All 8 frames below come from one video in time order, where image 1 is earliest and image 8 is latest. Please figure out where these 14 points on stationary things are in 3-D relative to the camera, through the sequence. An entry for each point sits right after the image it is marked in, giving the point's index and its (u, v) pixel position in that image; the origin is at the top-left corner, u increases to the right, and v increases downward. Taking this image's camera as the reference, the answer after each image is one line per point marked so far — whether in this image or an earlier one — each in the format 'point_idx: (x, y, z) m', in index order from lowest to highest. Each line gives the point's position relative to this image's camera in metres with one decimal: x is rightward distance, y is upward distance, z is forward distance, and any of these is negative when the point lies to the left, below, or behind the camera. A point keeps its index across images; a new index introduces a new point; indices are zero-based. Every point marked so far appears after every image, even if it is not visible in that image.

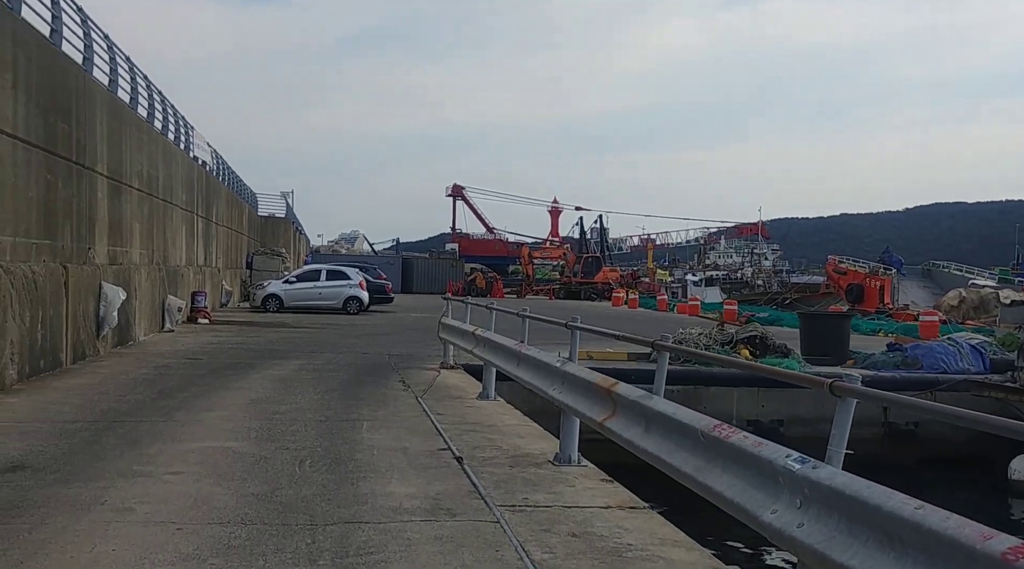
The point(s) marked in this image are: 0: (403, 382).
0: (-1.5, -1.3, +12.7) m
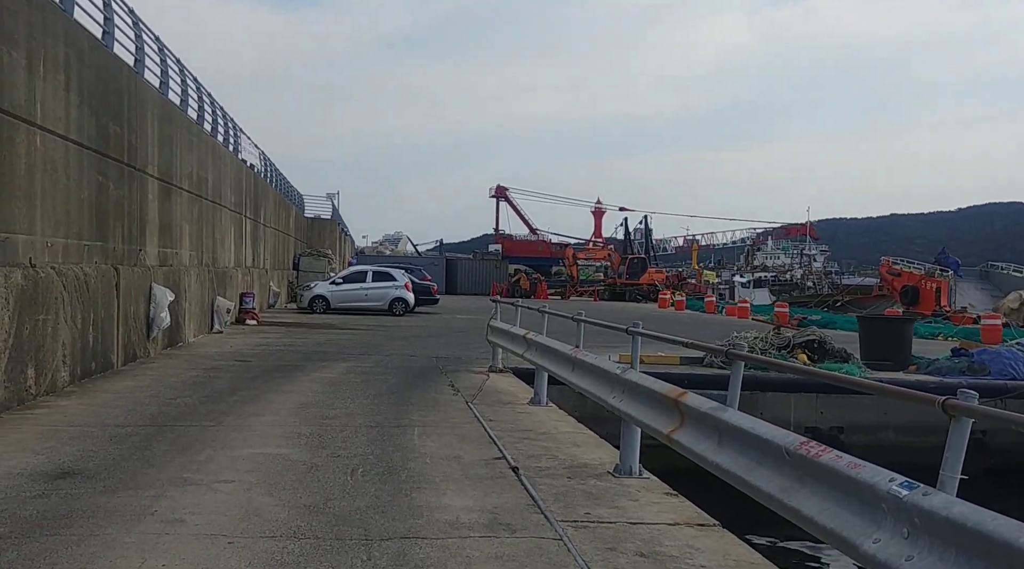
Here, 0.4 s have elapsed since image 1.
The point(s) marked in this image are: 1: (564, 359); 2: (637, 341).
0: (-0.8, -1.3, +12.5) m
1: (+0.6, -0.8, +9.8) m
2: (+1.0, -0.4, +7.2) m
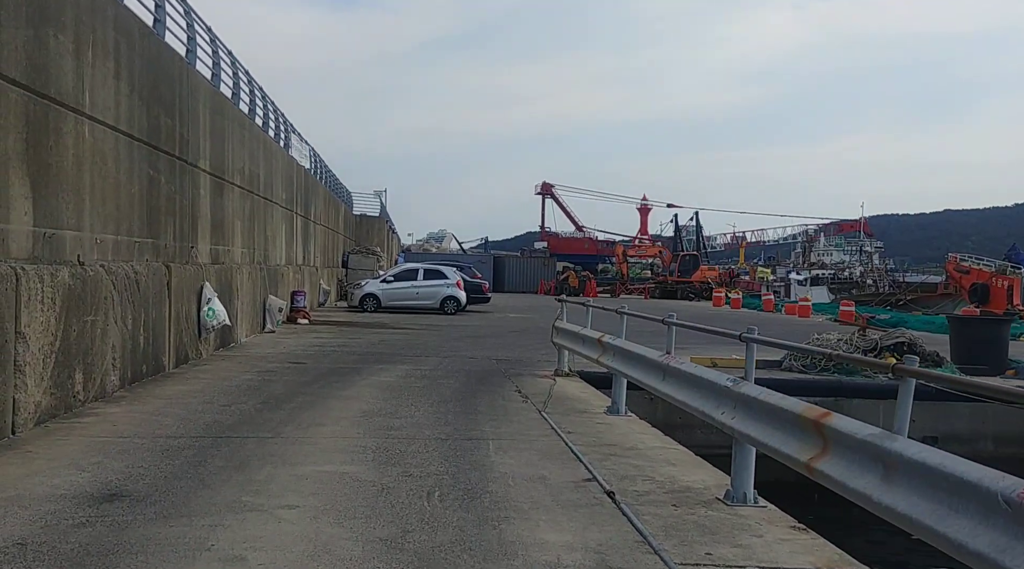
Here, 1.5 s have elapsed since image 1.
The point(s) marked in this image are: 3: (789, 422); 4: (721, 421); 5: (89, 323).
0: (+0.1, -1.3, +11.7) m
1: (+1.3, -0.8, +8.9) m
2: (+1.6, -0.4, +6.3) m
3: (+1.6, -0.8, +5.4) m
4: (+1.4, -0.9, +6.5) m
5: (-4.3, -0.4, +9.5) m
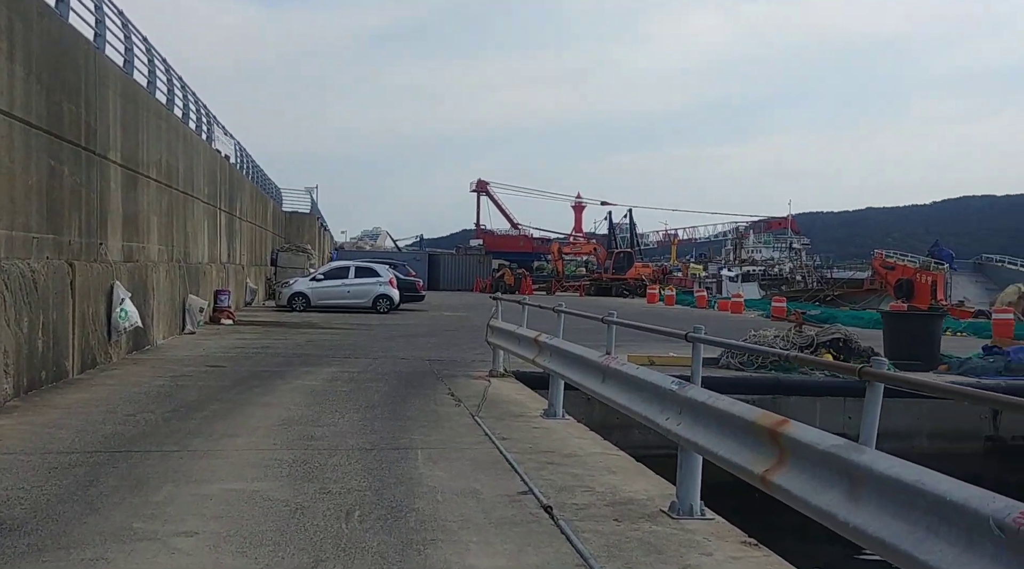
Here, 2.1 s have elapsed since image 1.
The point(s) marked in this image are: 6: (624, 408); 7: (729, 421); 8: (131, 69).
0: (-0.7, -1.3, +11.2) m
1: (+0.7, -0.7, +8.5) m
2: (+1.2, -0.4, +5.9) m
3: (+1.2, -0.8, +5.0) m
4: (+1.0, -0.9, +6.0) m
5: (-4.9, -0.4, +8.6) m
6: (+0.8, -0.9, +7.0) m
7: (+1.2, -0.7, +5.1) m
8: (-6.6, +3.7, +16.3) m
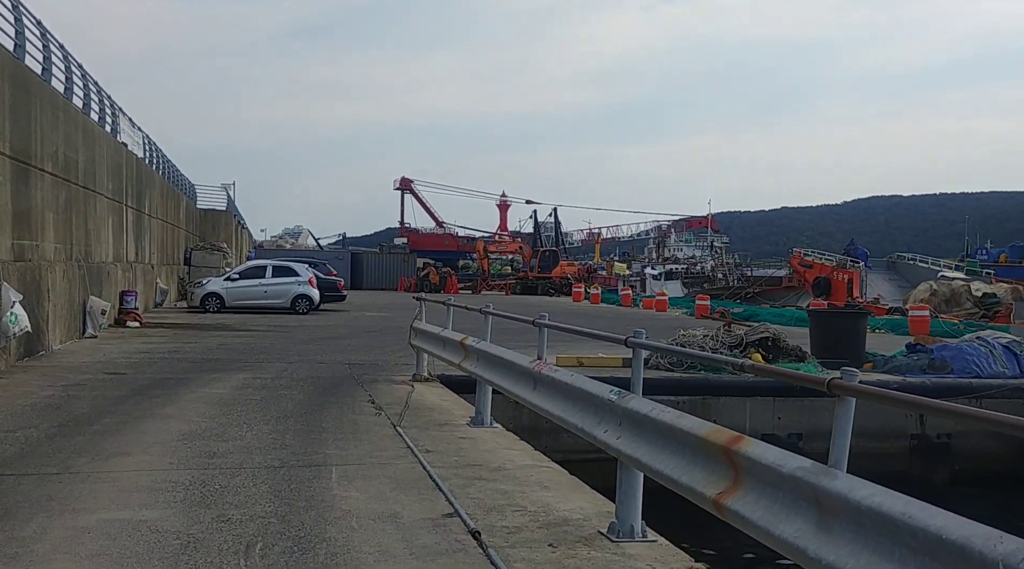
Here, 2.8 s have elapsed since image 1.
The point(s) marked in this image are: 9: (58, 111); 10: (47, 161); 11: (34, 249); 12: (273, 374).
0: (-1.6, -1.3, +10.5) m
1: (+0.1, -0.7, +7.9) m
2: (+0.7, -0.4, +5.4) m
3: (+0.8, -0.8, +4.5) m
4: (+0.5, -0.9, +5.5) m
5: (-5.6, -0.4, +7.6) m
6: (+0.3, -0.9, +6.5) m
7: (+0.8, -0.7, +4.6) m
8: (-7.8, +3.7, +15.1) m
9: (-8.2, +3.1, +17.0) m
10: (-8.0, +2.1, +16.2) m
11: (-7.6, +0.6, +15.1) m
12: (-3.3, -1.2, +12.9) m
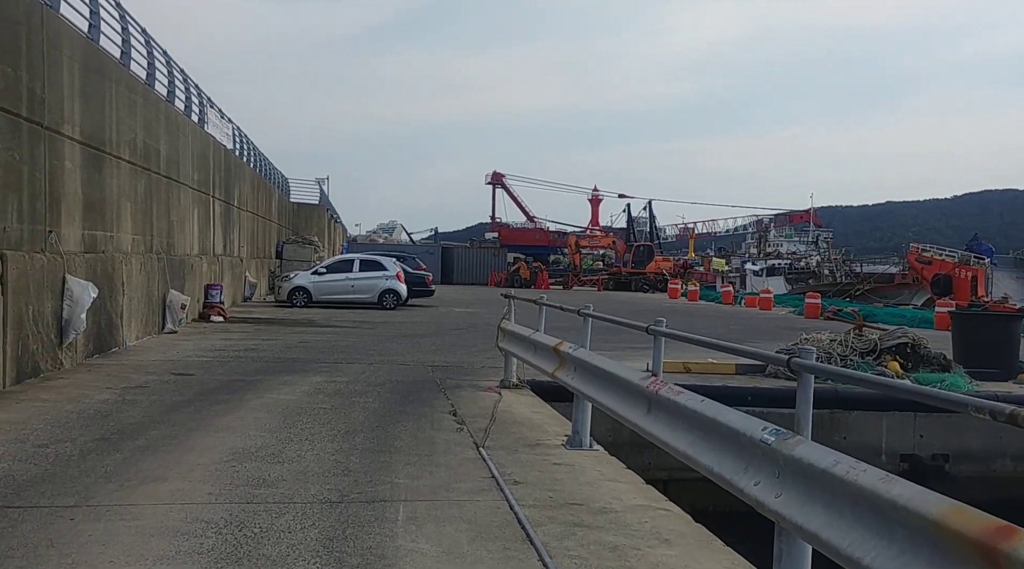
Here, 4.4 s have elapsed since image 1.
0: (-0.6, -1.3, +9.2) m
1: (+0.8, -0.7, +6.5) m
2: (+1.2, -0.4, +3.9) m
3: (+1.2, -0.8, +3.0) m
4: (+1.0, -0.9, +4.1) m
5: (-4.8, -0.4, +6.8) m
6: (+0.9, -0.9, +5.1) m
7: (+1.2, -0.7, +3.1) m
8: (-6.3, +3.8, +14.4) m
9: (-6.5, +3.3, +16.4) m
10: (-6.4, +2.2, +15.5) m
11: (-6.2, +0.7, +14.4) m
12: (-2.0, -1.2, +11.8) m
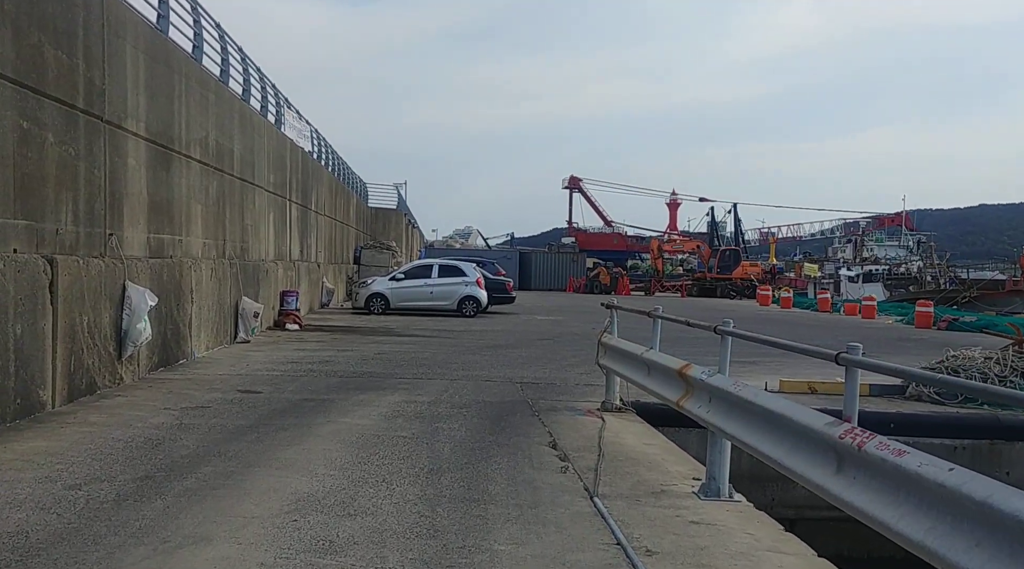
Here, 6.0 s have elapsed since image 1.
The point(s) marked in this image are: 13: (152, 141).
0: (+0.4, -1.3, +7.9) m
1: (+1.5, -0.8, +5.0) m
2: (+1.7, -0.5, +2.4) m
3: (+1.7, -0.8, +1.5) m
4: (+1.5, -1.0, +2.6) m
5: (-4.1, -0.4, +5.8) m
6: (+1.5, -1.0, +3.6) m
7: (+1.6, -0.8, +1.7) m
8: (-5.0, +3.7, +13.5) m
9: (-5.0, +3.1, +15.5) m
10: (-4.9, +2.1, +14.6) m
11: (-4.8, +0.6, +13.5) m
12: (-0.9, -1.2, +10.6) m
13: (-4.8, +1.9, +12.5) m
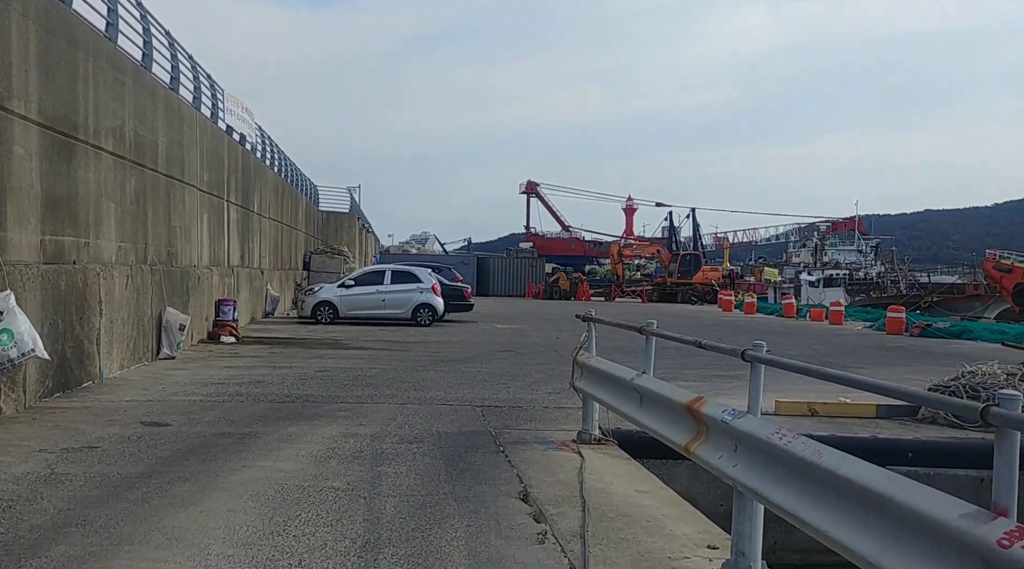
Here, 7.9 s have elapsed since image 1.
0: (+0.1, -1.4, +6.3) m
1: (+1.4, -0.8, +3.5) m
2: (+1.7, -0.5, +0.9) m
3: (+1.7, -0.8, 0.0) m
4: (+1.5, -1.0, +1.1) m
5: (-4.2, -0.5, +4.0) m
6: (+1.4, -1.0, +2.1) m
7: (+1.7, -0.8, +0.1) m
8: (-5.5, +3.6, +11.7) m
9: (-5.6, +3.0, +13.7) m
10: (-5.5, +2.0, +12.8) m
11: (-5.3, +0.4, +11.7) m
12: (-1.3, -1.3, +8.9) m
13: (-5.2, +1.8, +10.7) m
